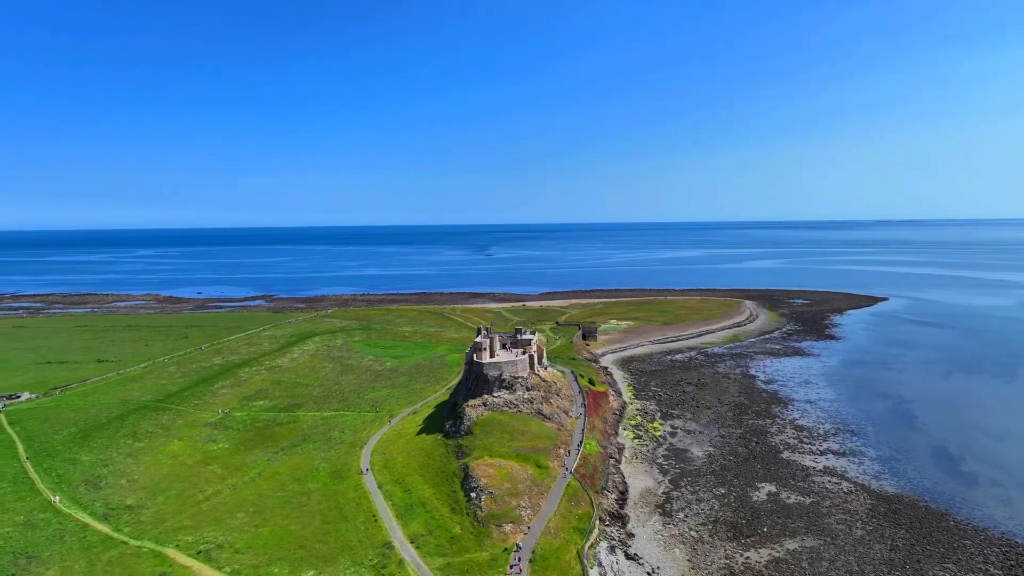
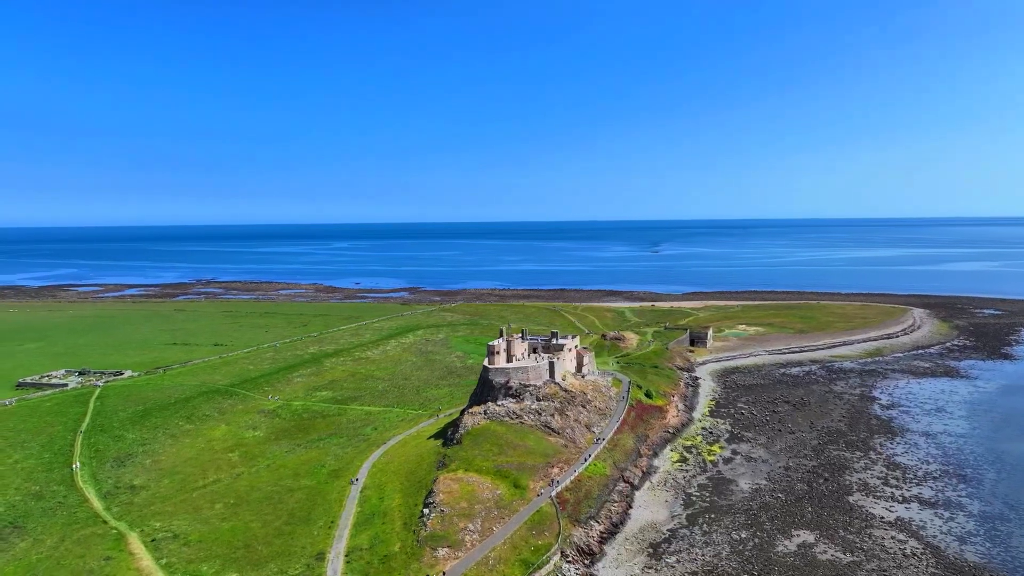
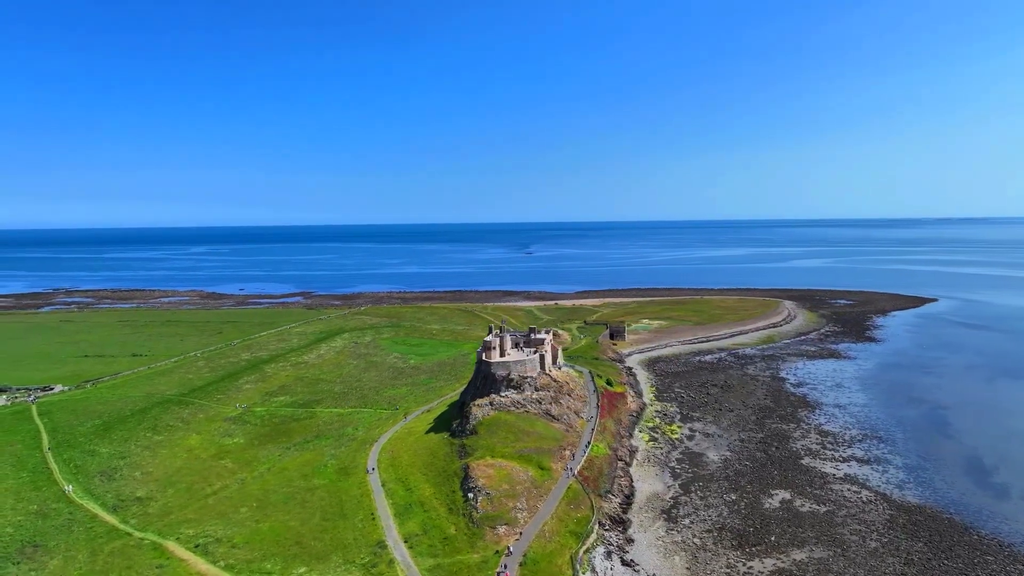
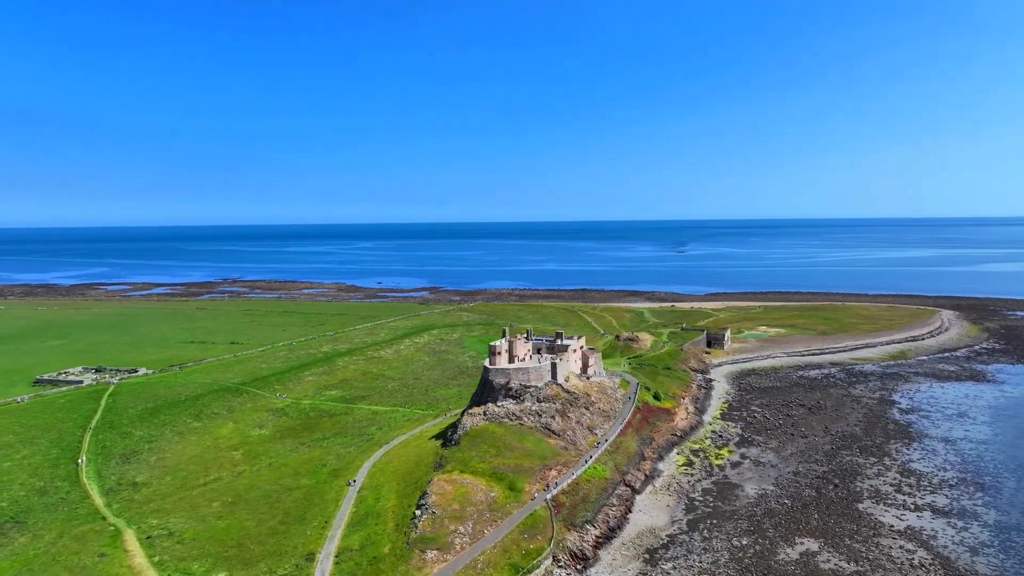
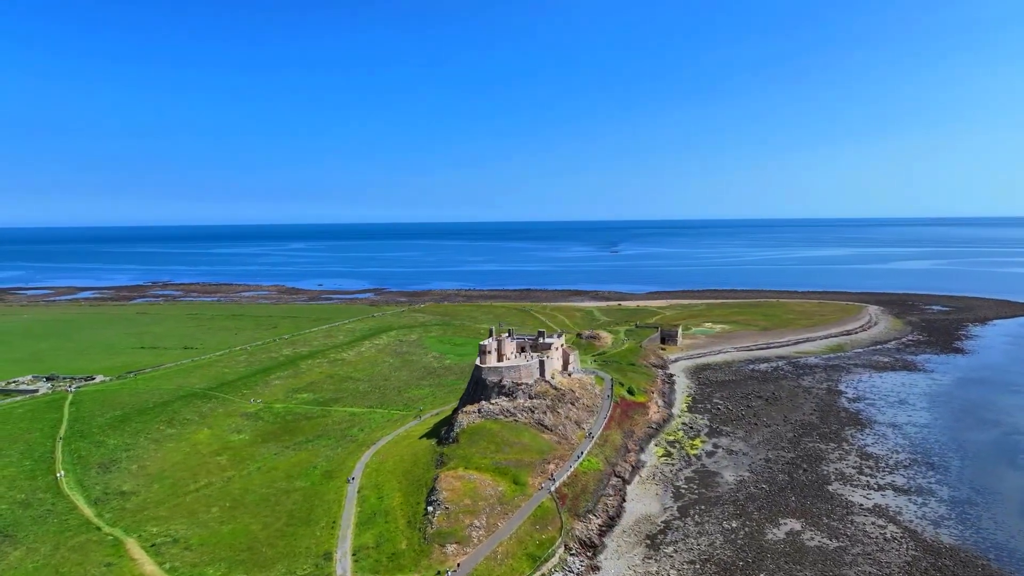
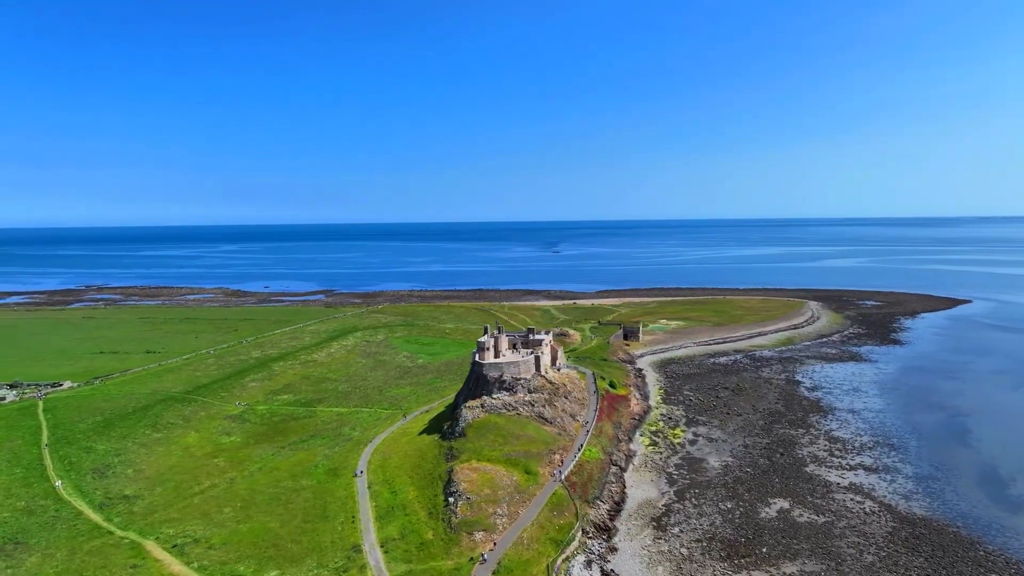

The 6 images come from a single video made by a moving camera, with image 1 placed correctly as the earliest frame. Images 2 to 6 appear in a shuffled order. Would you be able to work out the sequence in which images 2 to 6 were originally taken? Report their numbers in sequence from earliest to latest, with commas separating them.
3, 6, 5, 2, 4
